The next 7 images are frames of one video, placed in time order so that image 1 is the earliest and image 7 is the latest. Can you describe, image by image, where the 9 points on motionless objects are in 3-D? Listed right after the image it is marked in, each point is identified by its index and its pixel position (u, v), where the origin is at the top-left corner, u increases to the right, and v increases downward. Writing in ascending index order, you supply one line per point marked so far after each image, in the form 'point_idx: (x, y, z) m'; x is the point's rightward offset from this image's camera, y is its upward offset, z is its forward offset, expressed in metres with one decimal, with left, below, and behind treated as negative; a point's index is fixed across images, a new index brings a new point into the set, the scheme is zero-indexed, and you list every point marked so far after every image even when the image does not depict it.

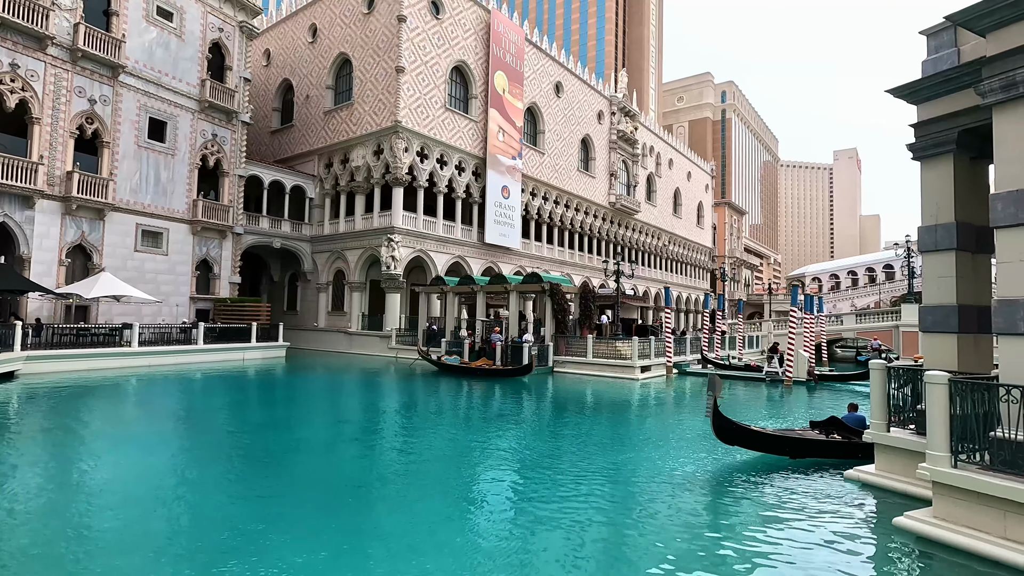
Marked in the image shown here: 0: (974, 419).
0: (+2.9, -0.8, +3.6) m
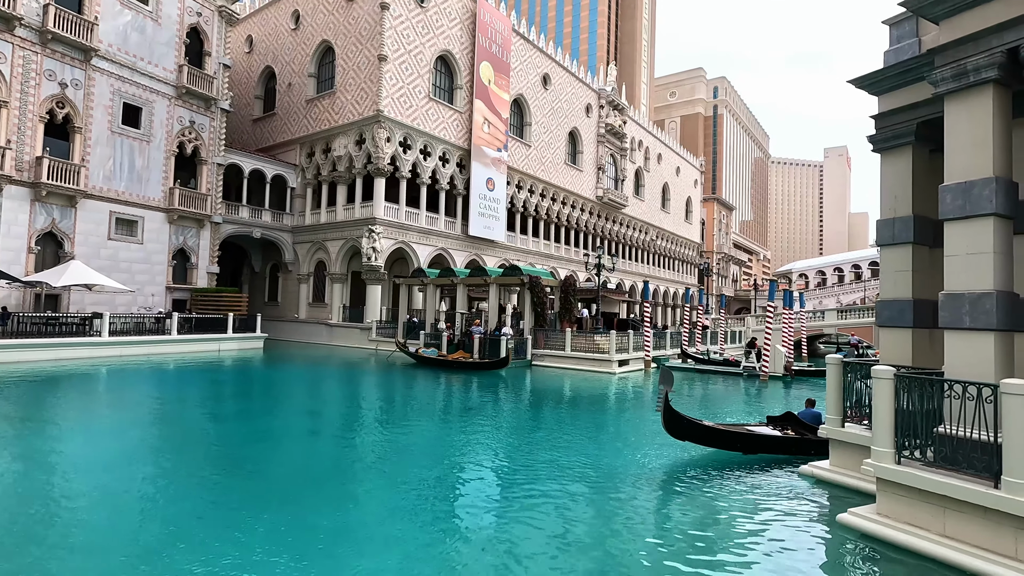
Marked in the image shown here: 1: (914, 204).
0: (+2.5, -0.8, +3.5) m
1: (+3.3, +0.7, +4.6) m
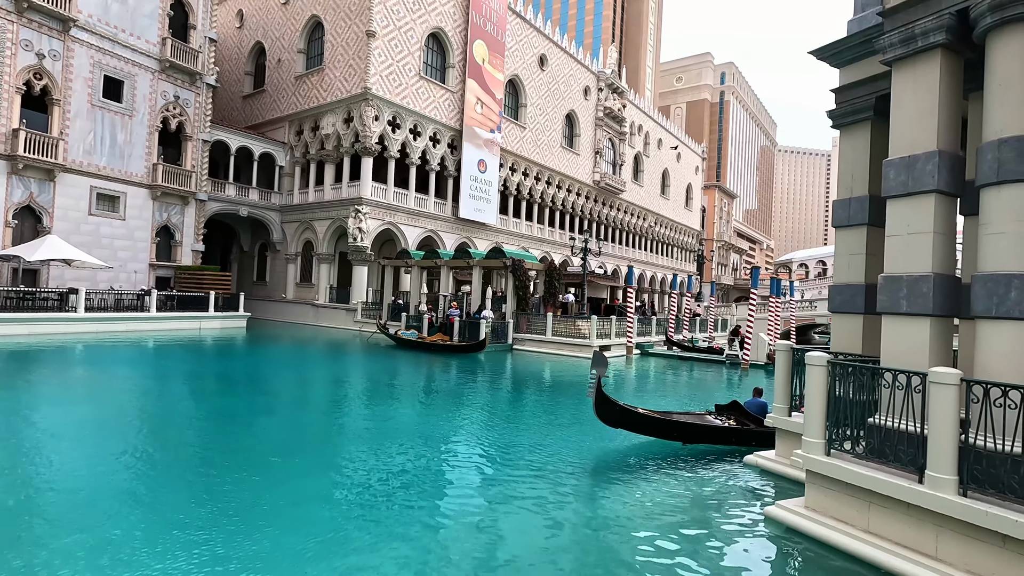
0: (+2.0, -0.7, +3.3) m
1: (+2.8, +0.8, +4.4) m
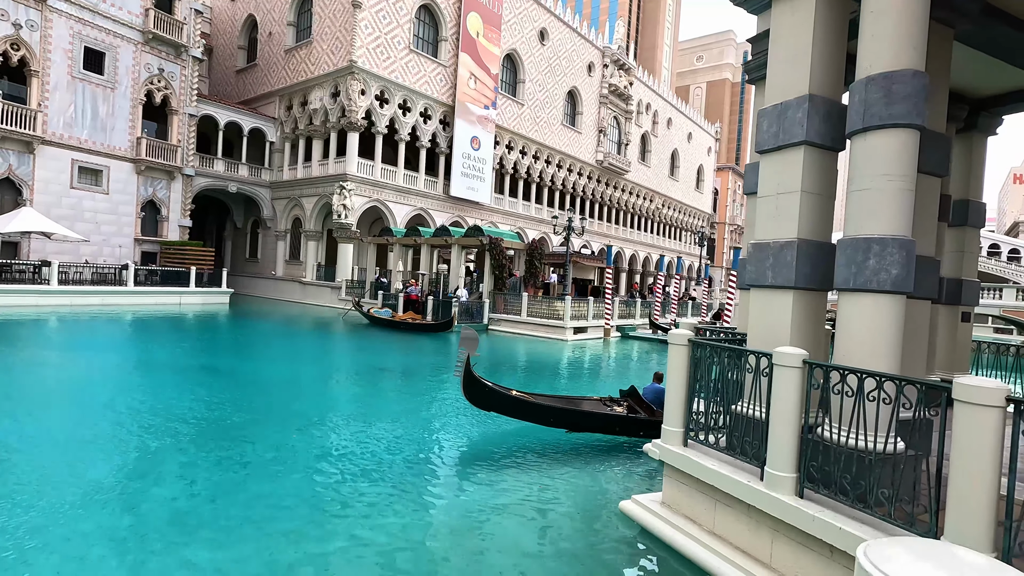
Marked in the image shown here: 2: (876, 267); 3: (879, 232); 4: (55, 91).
0: (+1.0, -0.5, +2.9) m
1: (+1.9, +1.0, +3.9) m
2: (+1.5, +0.1, +2.4) m
3: (+1.5, +0.2, +2.4) m
4: (-12.4, +5.4, +15.4) m
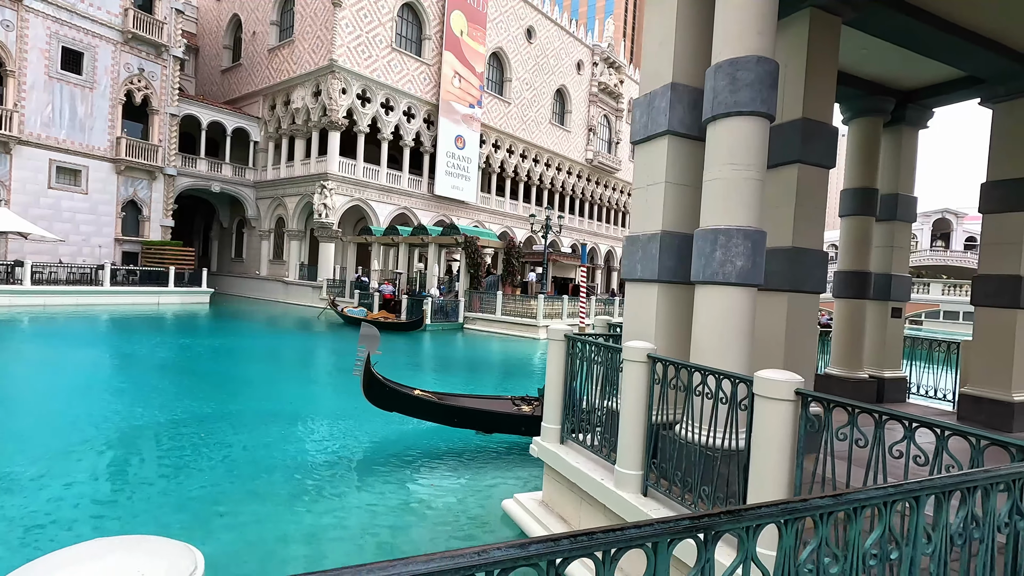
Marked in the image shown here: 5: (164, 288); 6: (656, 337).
0: (+0.3, -0.5, +2.9) m
1: (+1.2, +1.0, +3.8) m
2: (+0.9, +0.1, +2.3) m
3: (+0.9, +0.3, +2.3) m
4: (-13.1, +5.4, +15.4) m
5: (-10.3, 0.0, +16.9) m
6: (+0.7, -0.2, +2.6) m
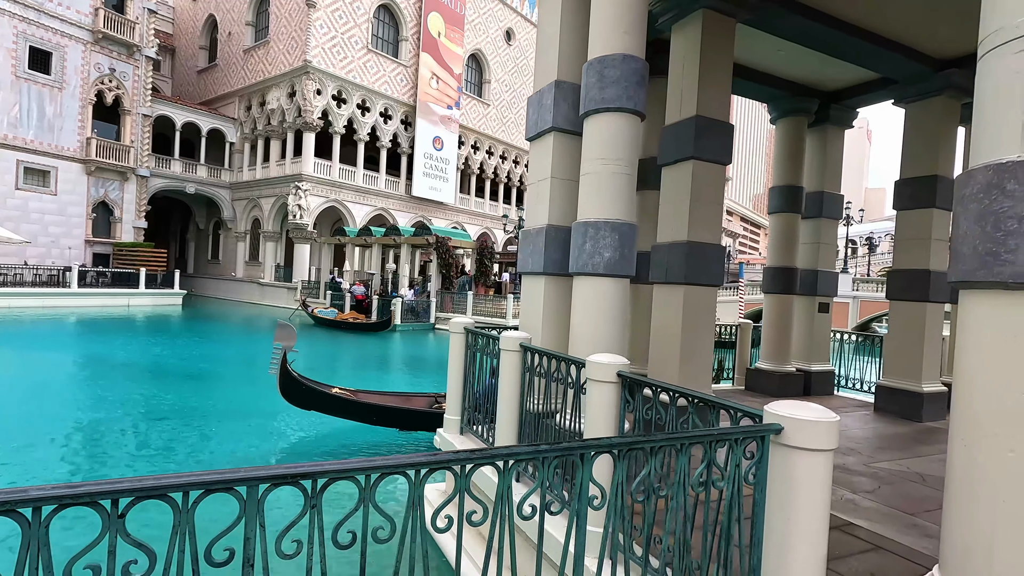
0: (-0.2, -0.5, +2.9) m
1: (+0.7, +1.1, +3.9) m
2: (+0.3, +0.2, +2.4) m
3: (+0.4, +0.3, +2.4) m
4: (-13.8, +5.3, +15.3) m
5: (-11.1, 0.0, +16.7) m
6: (+0.1, -0.2, +2.7) m
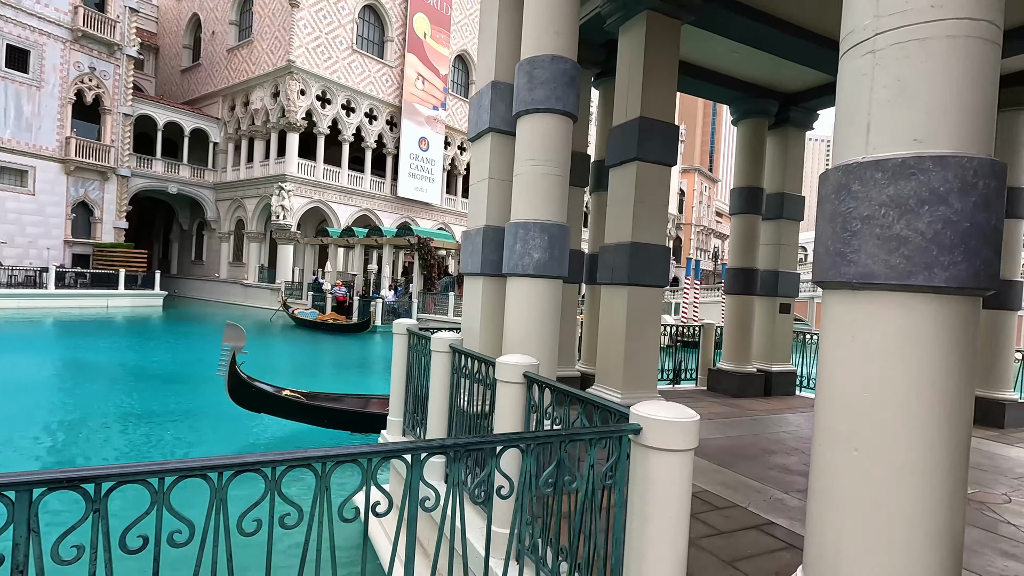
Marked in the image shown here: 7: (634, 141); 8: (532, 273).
0: (-0.5, -0.5, +2.9) m
1: (+0.3, +1.1, +3.9) m
2: (0.0, +0.2, +2.4) m
3: (+0.1, +0.3, +2.4) m
4: (-14.3, +5.3, +15.1) m
5: (-11.6, -0.1, +16.6) m
6: (-0.1, -0.2, +2.7) m
7: (+0.7, +0.8, +3.1) m
8: (+0.1, +0.1, +2.4) m
